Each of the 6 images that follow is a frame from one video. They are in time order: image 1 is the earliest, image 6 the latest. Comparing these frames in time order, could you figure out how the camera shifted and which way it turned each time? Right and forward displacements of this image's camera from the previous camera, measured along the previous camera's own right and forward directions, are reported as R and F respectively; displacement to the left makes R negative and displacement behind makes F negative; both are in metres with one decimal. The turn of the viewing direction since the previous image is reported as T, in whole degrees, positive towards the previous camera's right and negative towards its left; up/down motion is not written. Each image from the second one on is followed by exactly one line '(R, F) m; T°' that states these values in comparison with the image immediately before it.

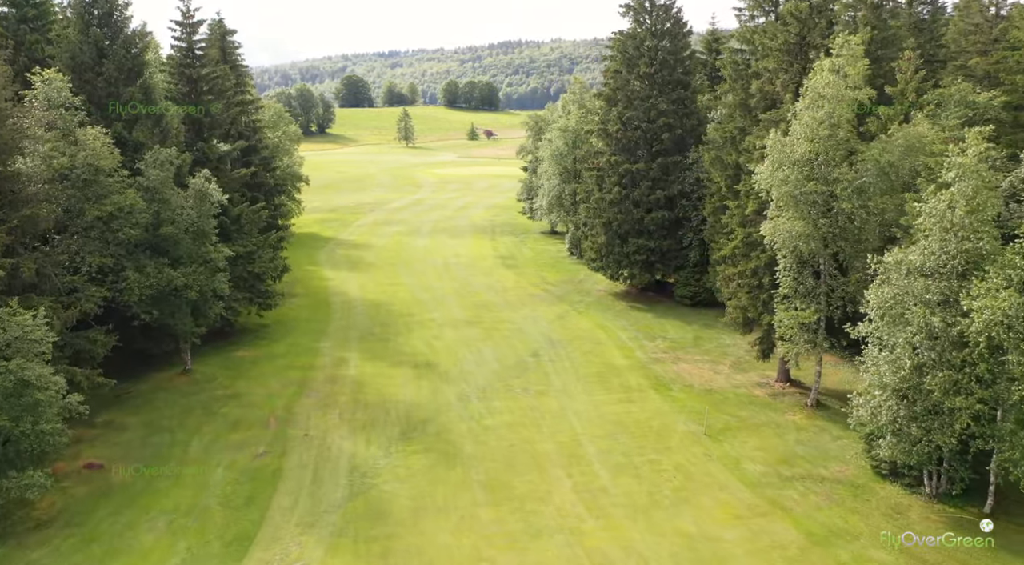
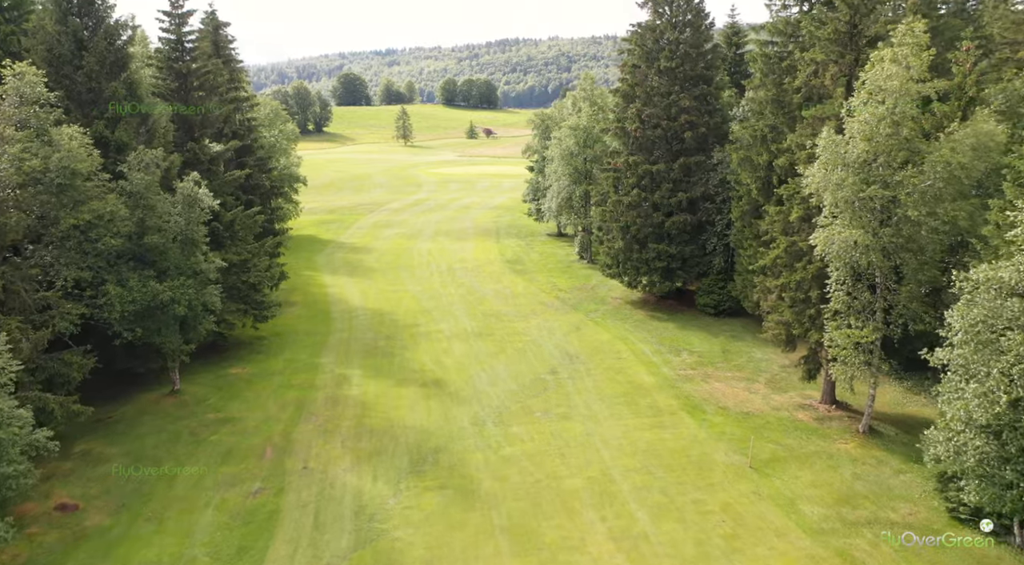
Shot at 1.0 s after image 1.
(-0.7, +2.6) m; 0°
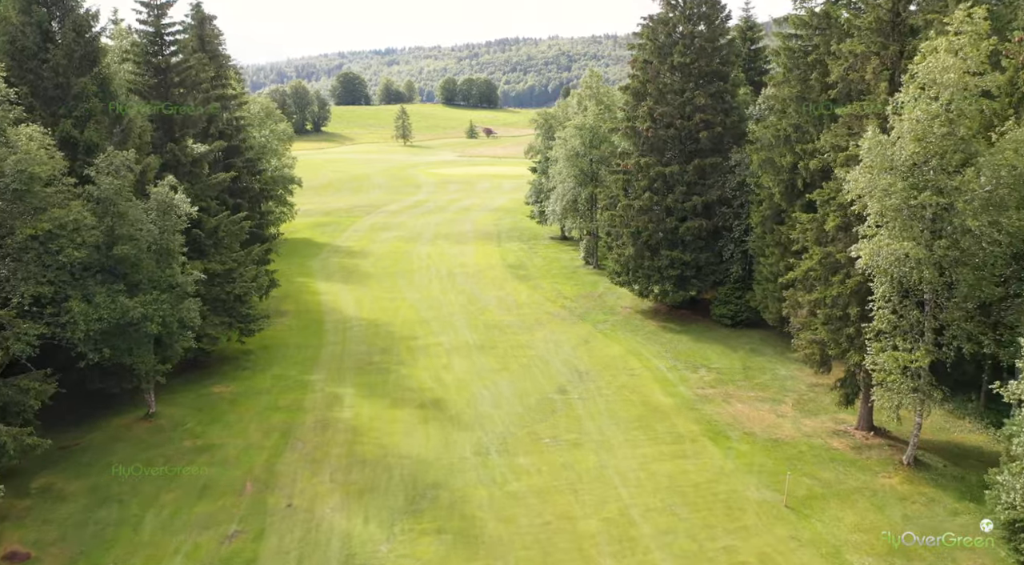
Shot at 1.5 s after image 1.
(-0.2, +2.4) m; 0°
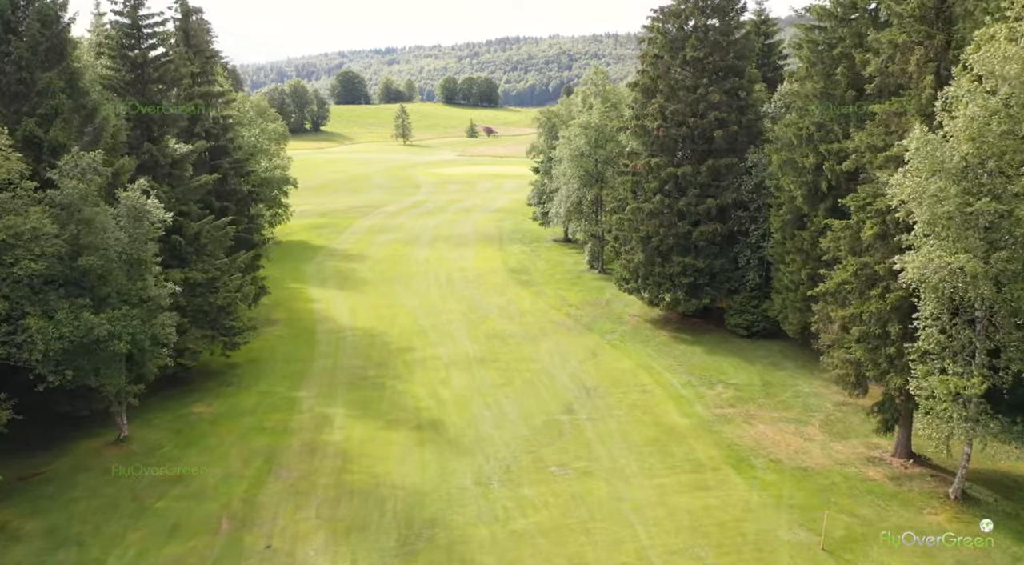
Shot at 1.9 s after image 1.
(-0.1, +2.1) m; 0°
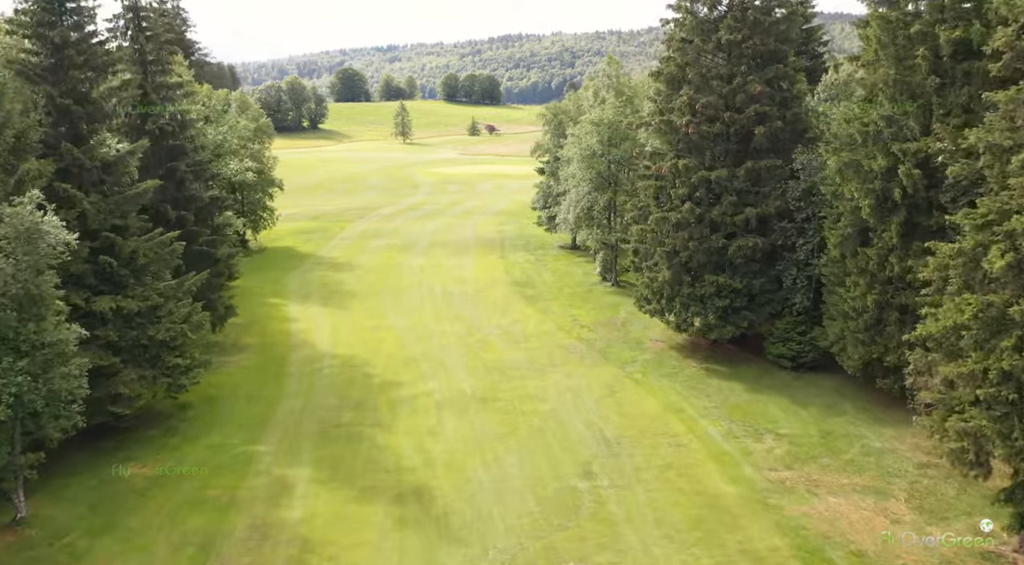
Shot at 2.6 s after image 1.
(0.0, +5.2) m; 0°
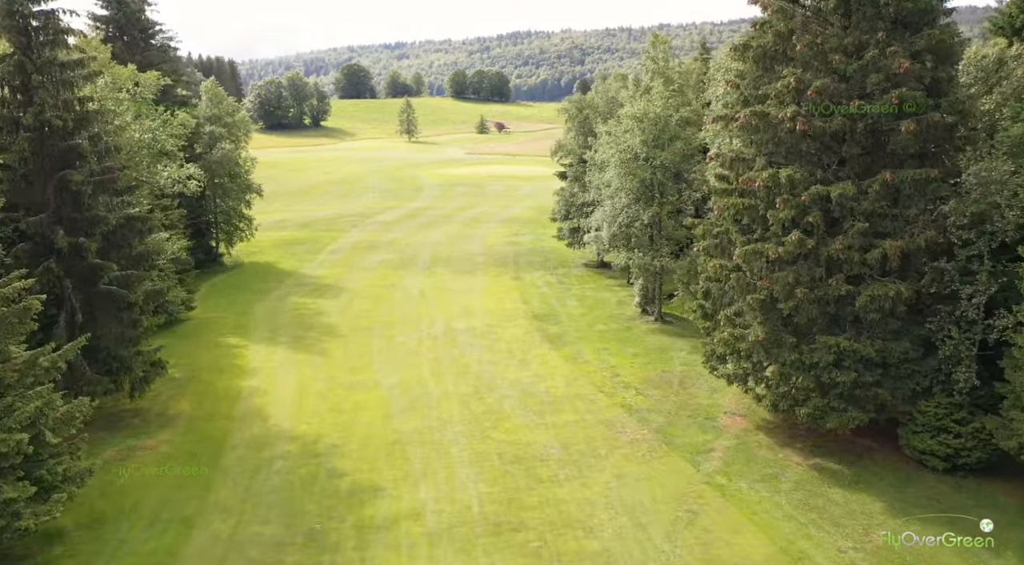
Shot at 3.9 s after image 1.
(-0.6, +9.2) m; -1°
